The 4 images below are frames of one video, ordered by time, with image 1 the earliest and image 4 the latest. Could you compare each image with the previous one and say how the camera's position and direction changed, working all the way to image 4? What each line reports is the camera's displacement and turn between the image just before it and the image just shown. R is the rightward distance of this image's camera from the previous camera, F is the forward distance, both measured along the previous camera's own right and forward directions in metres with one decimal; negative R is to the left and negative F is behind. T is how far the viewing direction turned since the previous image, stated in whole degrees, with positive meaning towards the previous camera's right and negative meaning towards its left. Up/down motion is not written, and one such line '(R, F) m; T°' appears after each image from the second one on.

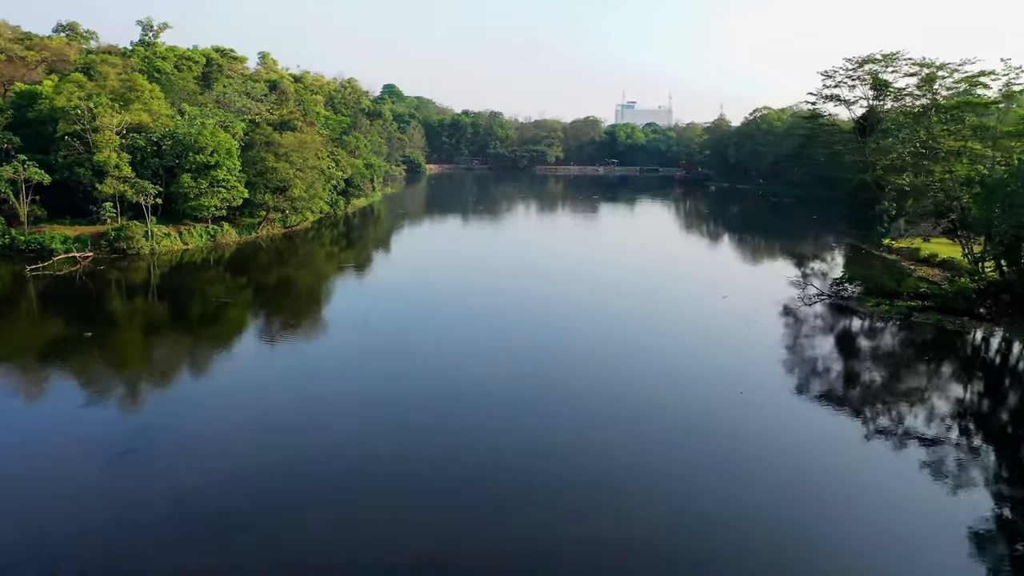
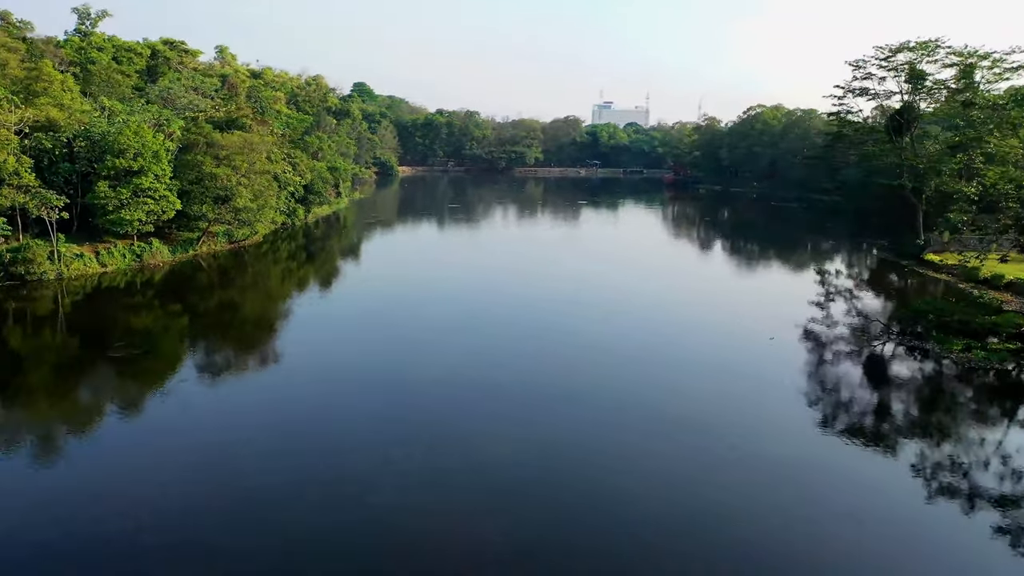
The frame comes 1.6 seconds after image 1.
(-0.2, +2.7) m; +2°
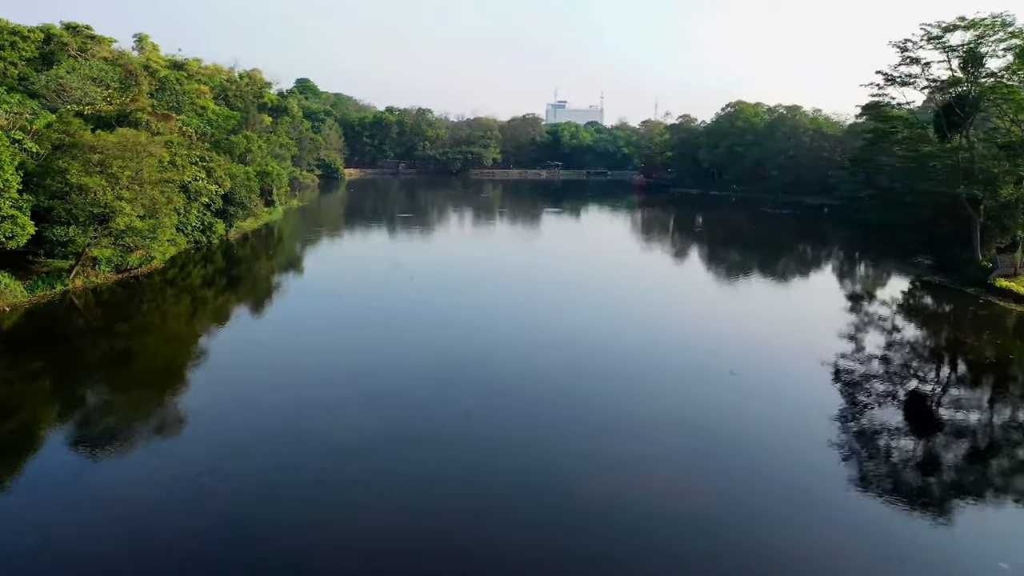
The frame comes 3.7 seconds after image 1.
(-0.4, +3.5) m; +4°
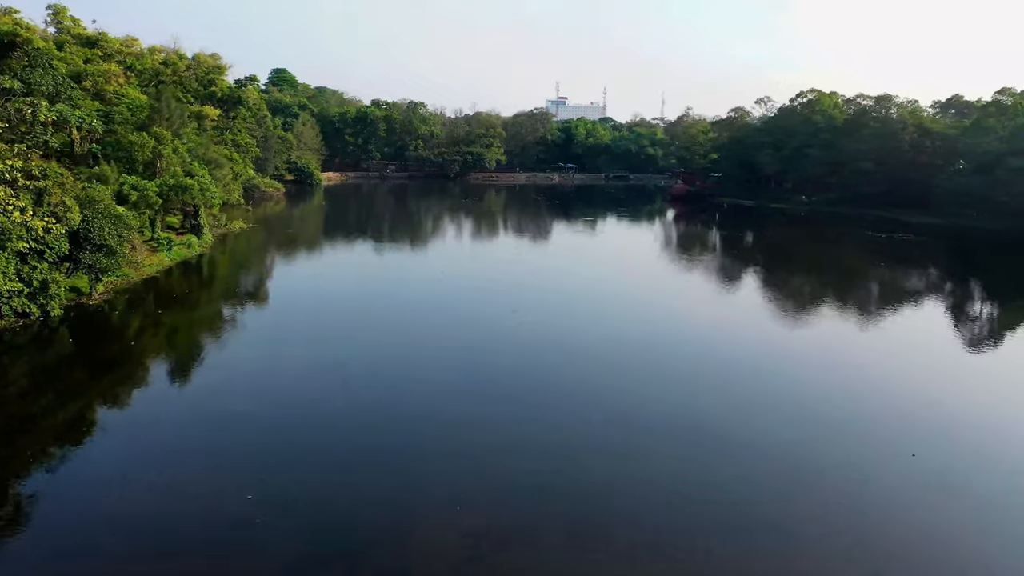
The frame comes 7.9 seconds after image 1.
(-0.7, +7.0) m; 0°
